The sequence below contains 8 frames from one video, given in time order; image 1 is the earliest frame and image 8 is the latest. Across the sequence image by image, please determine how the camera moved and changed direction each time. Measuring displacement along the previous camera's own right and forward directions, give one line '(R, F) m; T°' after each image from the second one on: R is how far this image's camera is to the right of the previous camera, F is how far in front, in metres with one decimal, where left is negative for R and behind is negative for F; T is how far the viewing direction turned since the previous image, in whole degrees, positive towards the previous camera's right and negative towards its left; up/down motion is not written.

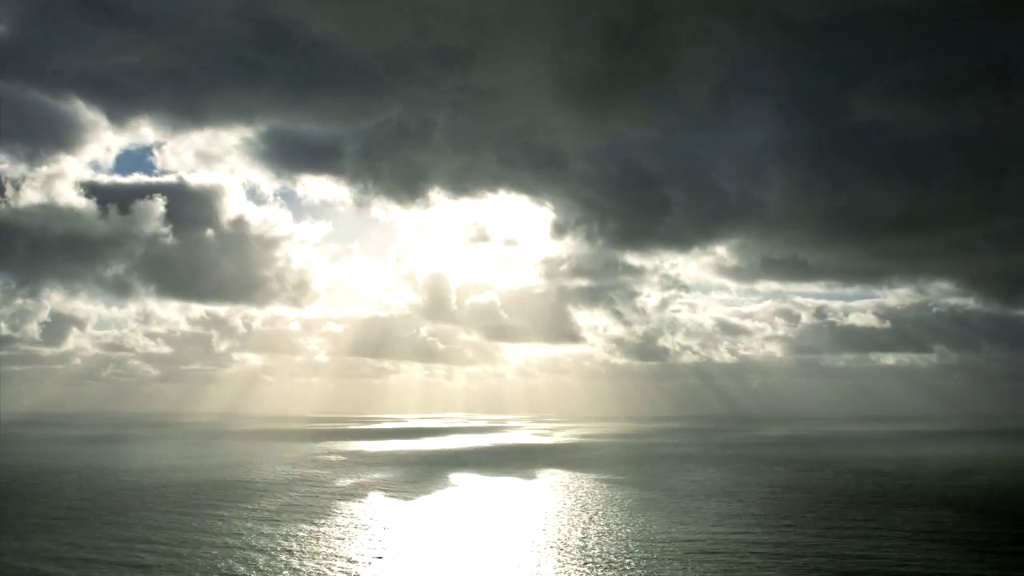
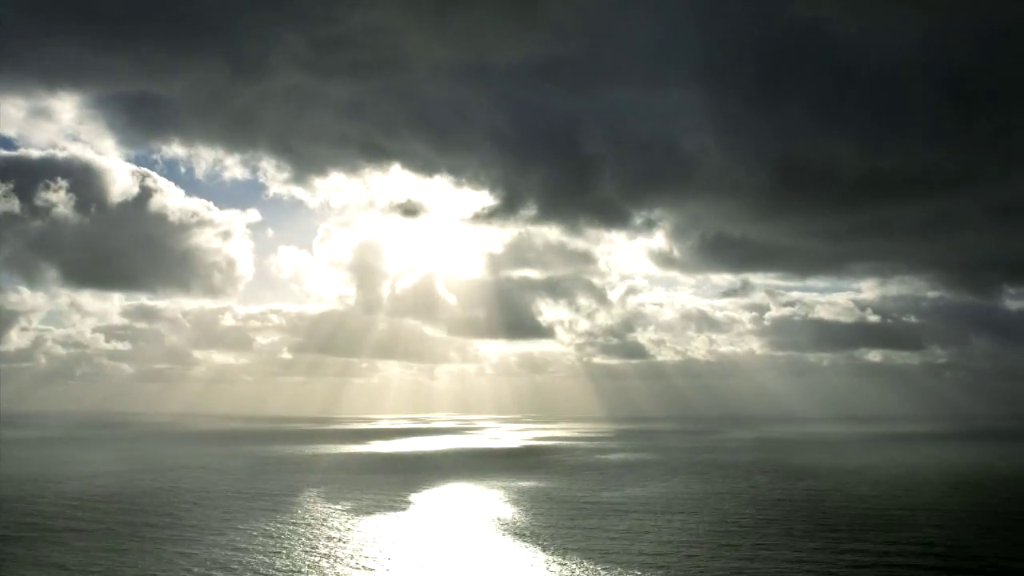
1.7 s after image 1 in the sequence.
(+4.4, +8.5) m; 0°
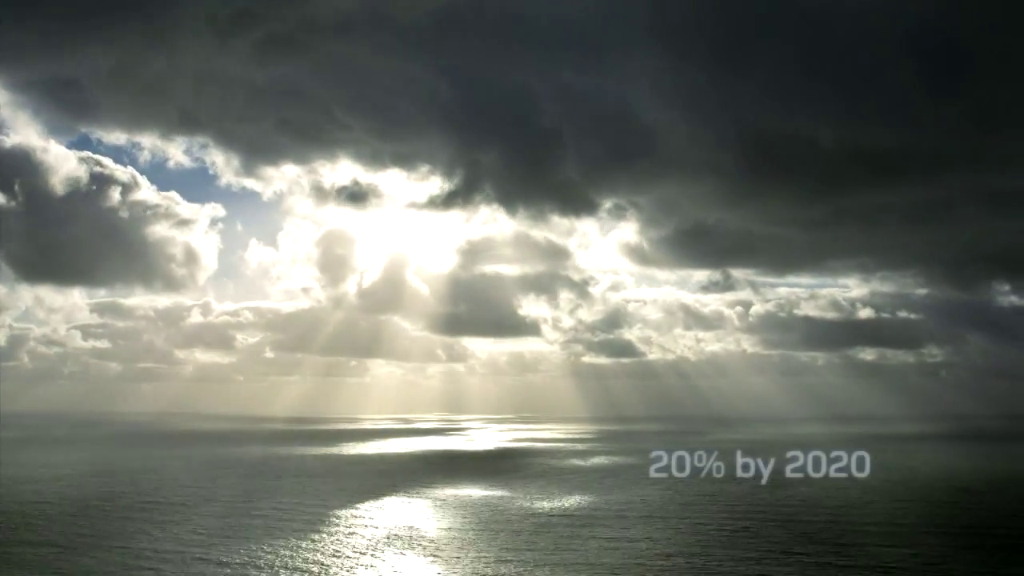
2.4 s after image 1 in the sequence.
(+1.7, +3.7) m; 0°
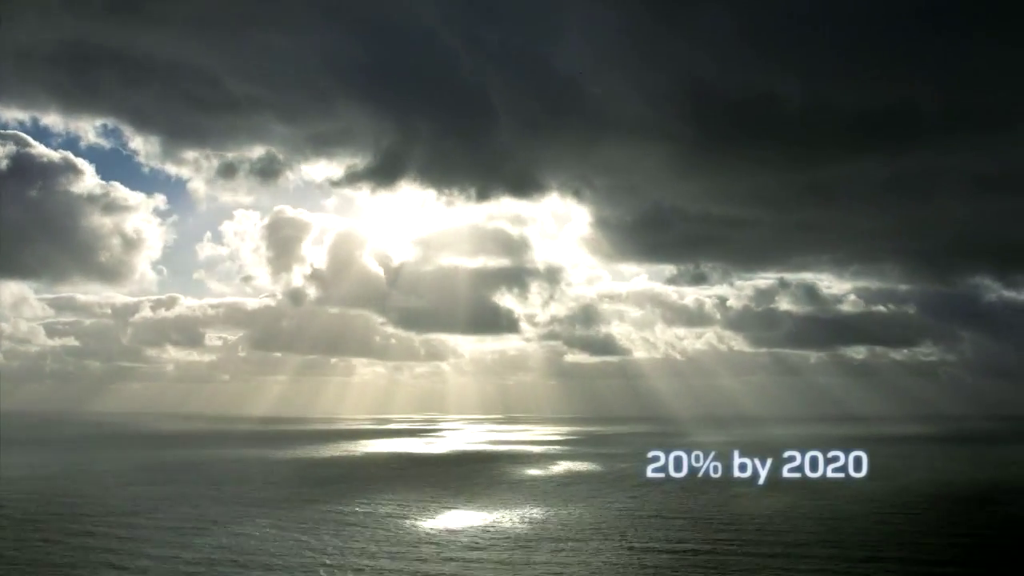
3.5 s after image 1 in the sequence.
(+2.5, +5.6) m; 0°
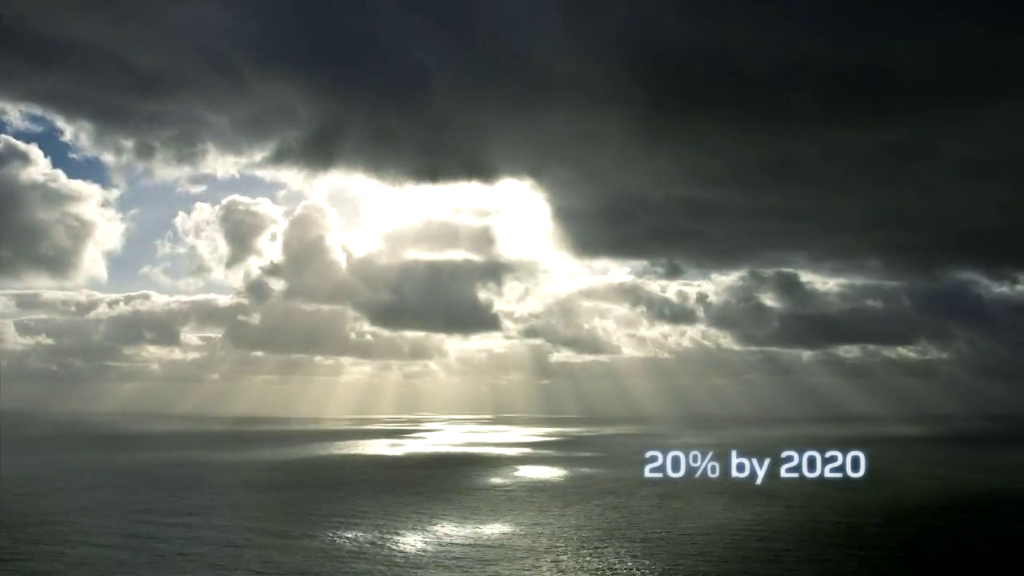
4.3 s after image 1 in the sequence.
(+2.0, +4.1) m; 0°
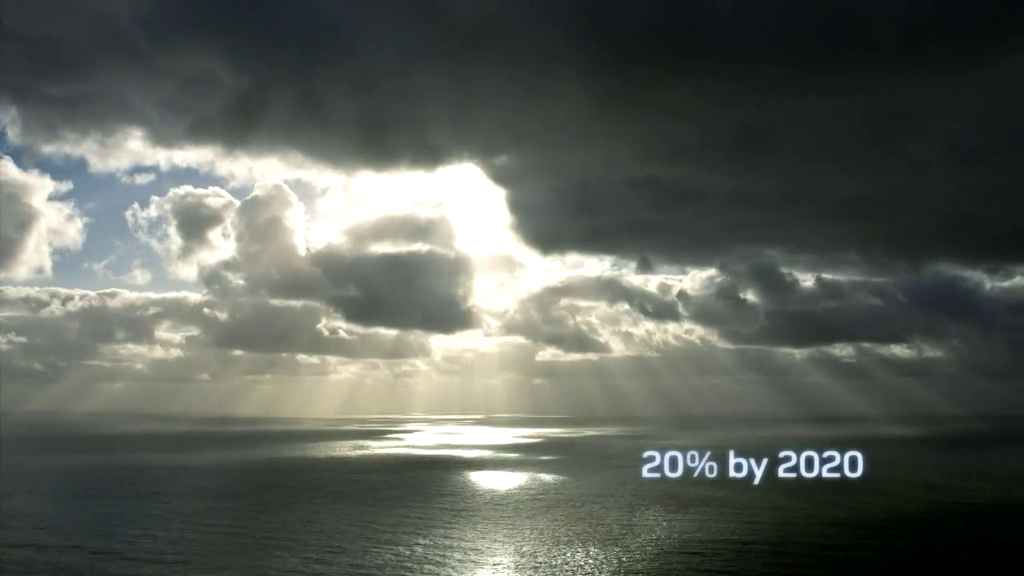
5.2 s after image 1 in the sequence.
(+2.1, +4.1) m; 0°
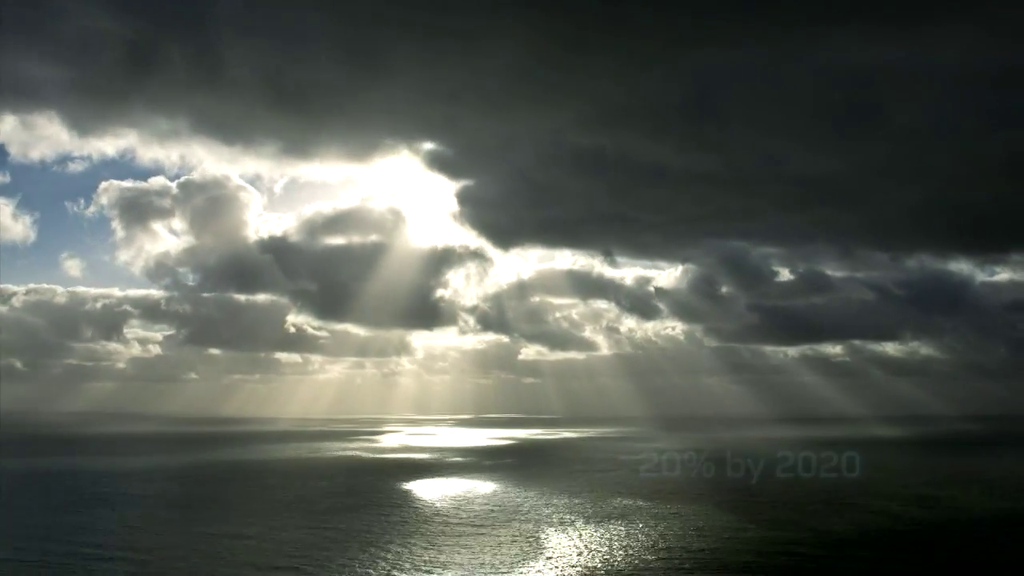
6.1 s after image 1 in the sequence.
(+2.4, +4.6) m; 0°
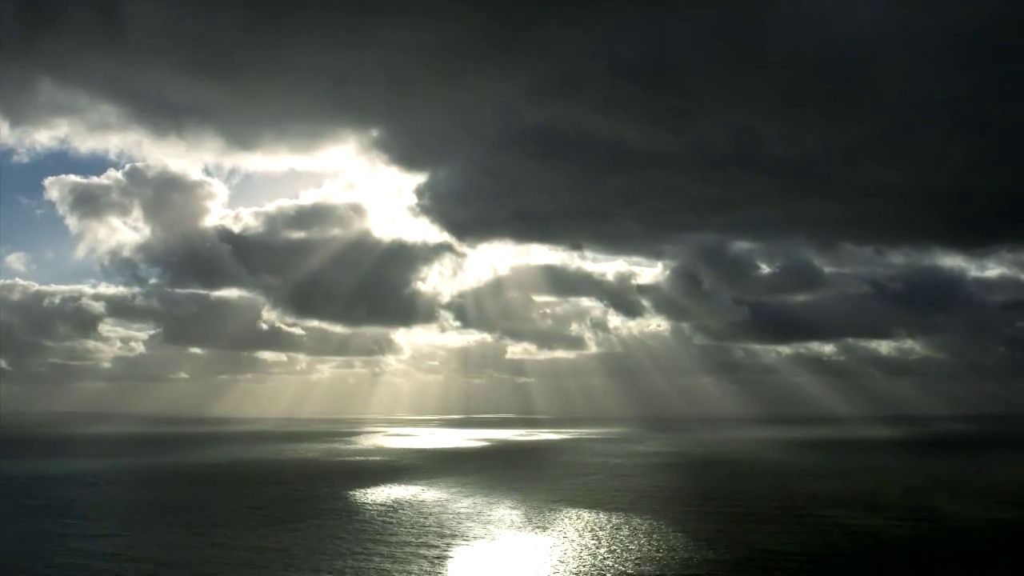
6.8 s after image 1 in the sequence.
(+1.6, +3.4) m; 0°
